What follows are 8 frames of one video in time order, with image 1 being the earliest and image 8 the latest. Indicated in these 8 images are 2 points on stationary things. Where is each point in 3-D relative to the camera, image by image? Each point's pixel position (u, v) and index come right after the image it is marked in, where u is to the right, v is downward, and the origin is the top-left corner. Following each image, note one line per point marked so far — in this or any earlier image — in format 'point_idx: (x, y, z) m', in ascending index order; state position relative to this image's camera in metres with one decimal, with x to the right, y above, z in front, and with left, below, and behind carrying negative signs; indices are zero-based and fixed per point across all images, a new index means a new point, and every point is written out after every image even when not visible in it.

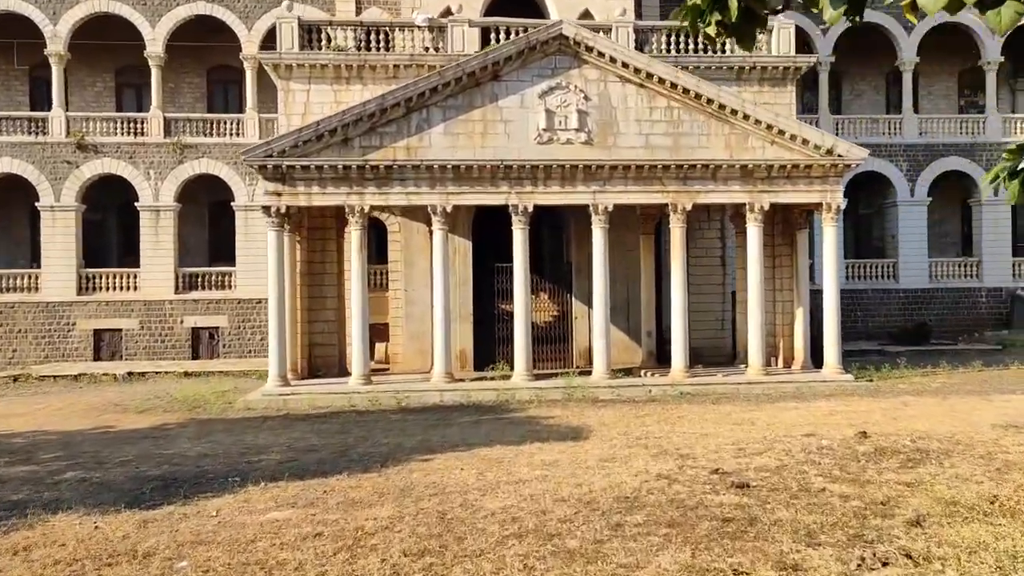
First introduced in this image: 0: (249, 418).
0: (-5.6, -2.8, +17.7) m
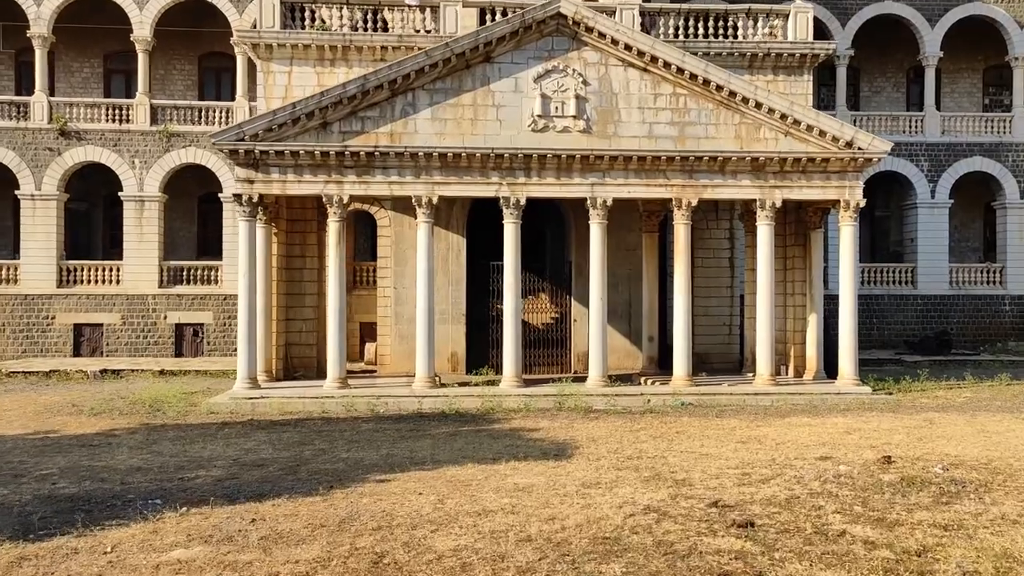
0: (-5.9, -2.6, +16.2) m
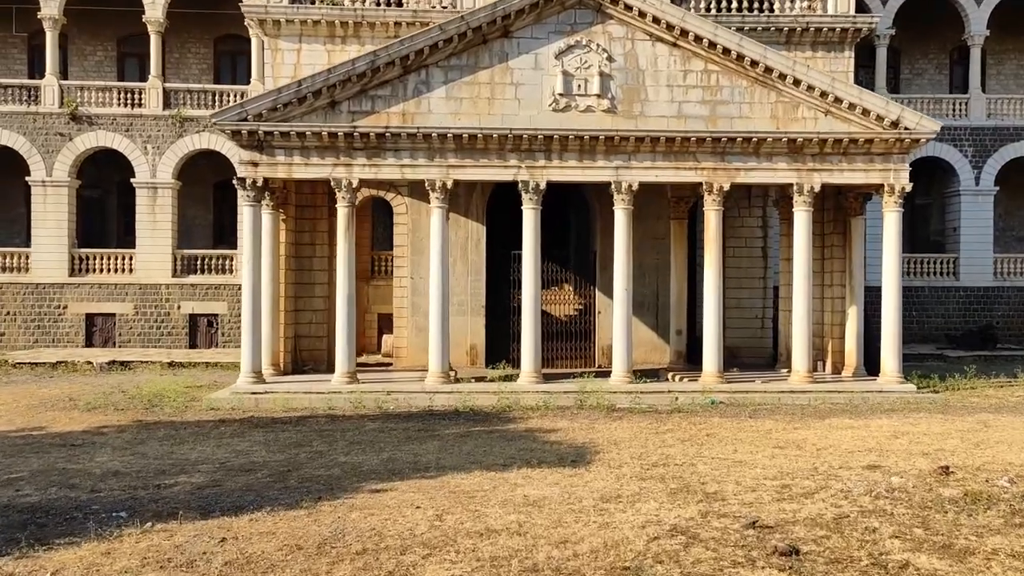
0: (-5.6, -2.4, +15.2) m
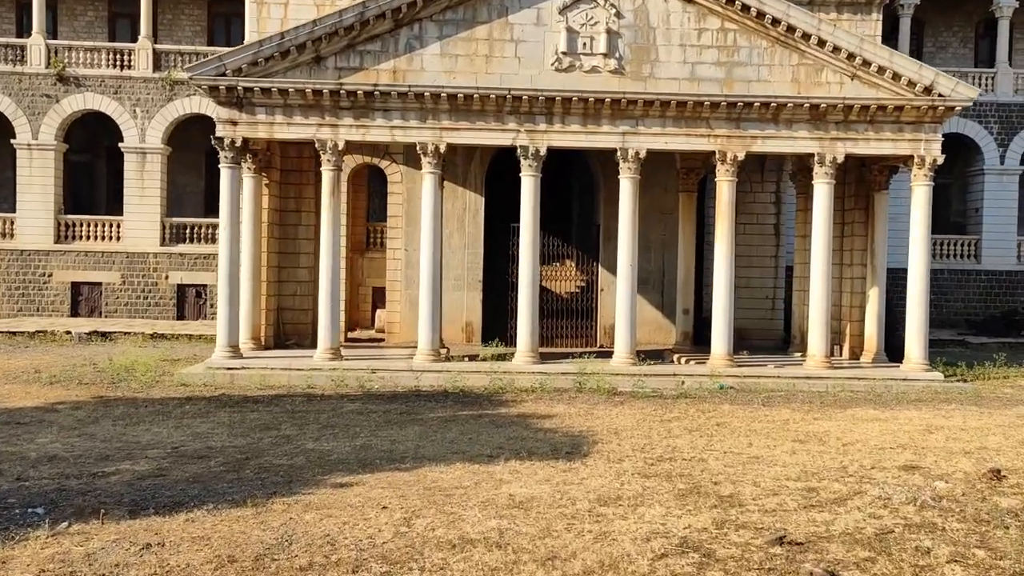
0: (-5.7, -1.9, +14.0) m
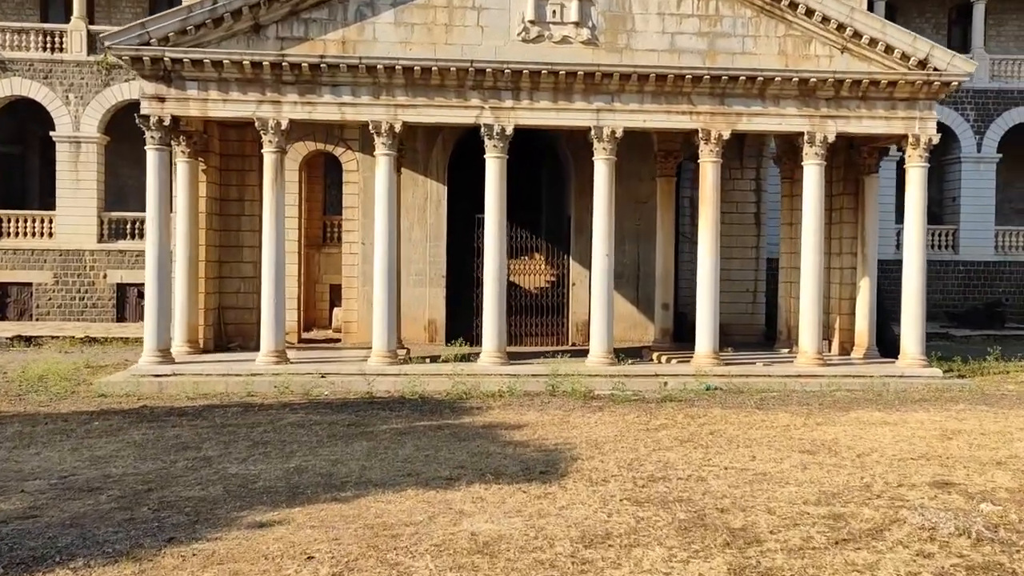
0: (-6.2, -1.8, +12.1) m
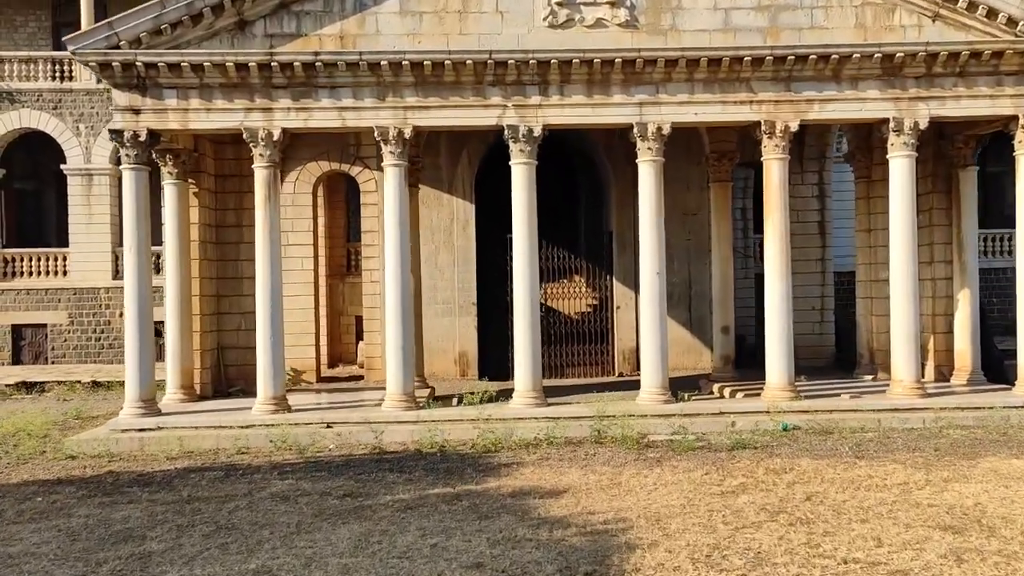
0: (-5.8, -2.3, +10.0) m
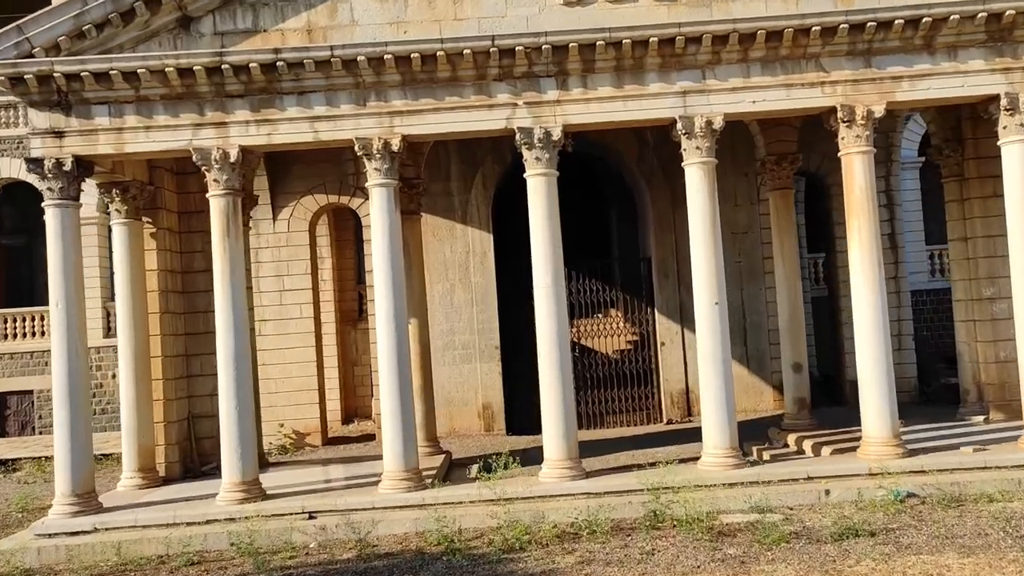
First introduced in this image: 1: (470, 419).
0: (-5.5, -3.0, +7.4) m
1: (-0.9, -2.7, +16.8) m
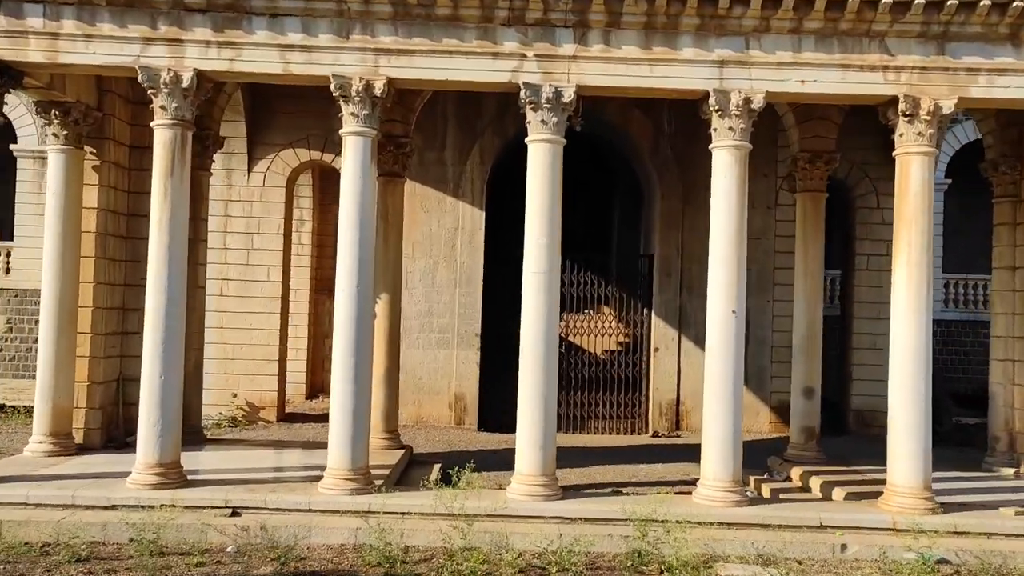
0: (-5.9, -2.3, +5.7) m
1: (-1.4, -2.3, +15.2) m
